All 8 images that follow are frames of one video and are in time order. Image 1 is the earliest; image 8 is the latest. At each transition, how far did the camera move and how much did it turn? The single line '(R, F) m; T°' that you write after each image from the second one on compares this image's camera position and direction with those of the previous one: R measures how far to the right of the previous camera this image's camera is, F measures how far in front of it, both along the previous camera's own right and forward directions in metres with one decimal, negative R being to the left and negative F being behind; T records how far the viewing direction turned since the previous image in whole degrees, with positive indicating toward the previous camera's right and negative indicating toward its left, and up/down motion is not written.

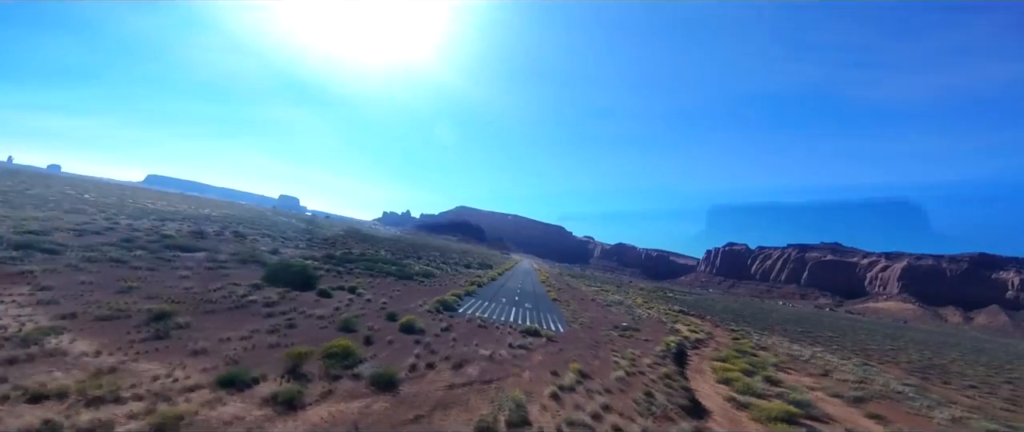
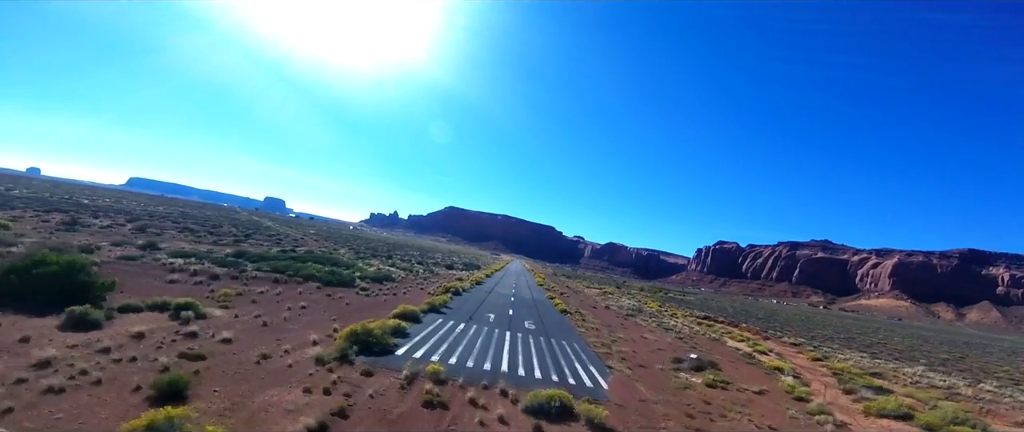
(0.0, +5.8) m; +1°
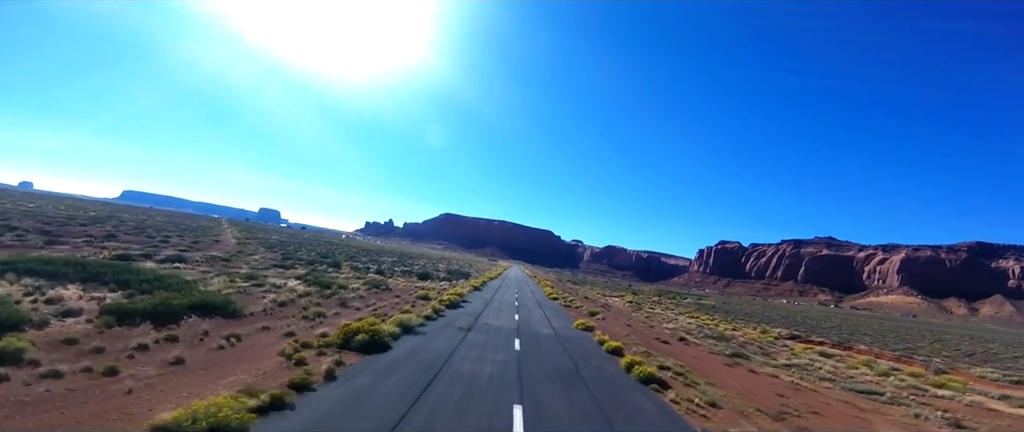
(-0.1, +8.0) m; 0°
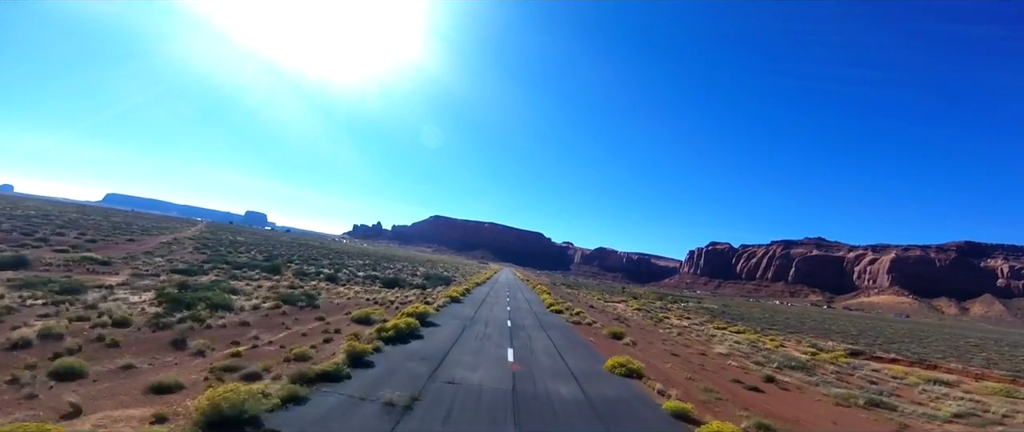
(0.0, +3.9) m; +1°
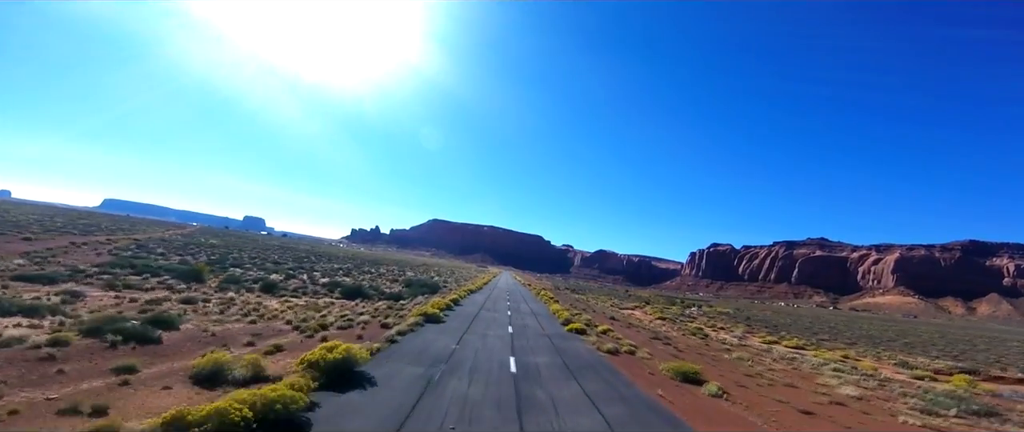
(-0.1, +3.6) m; 0°
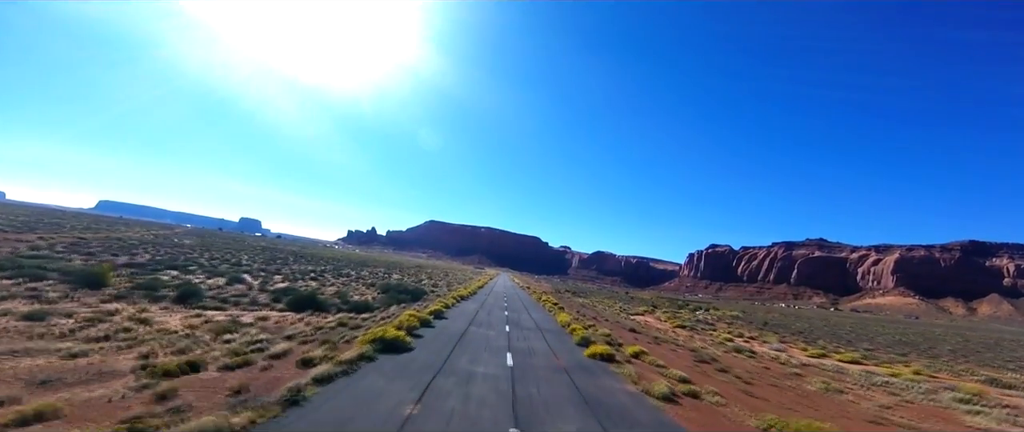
(0.0, +2.5) m; 0°
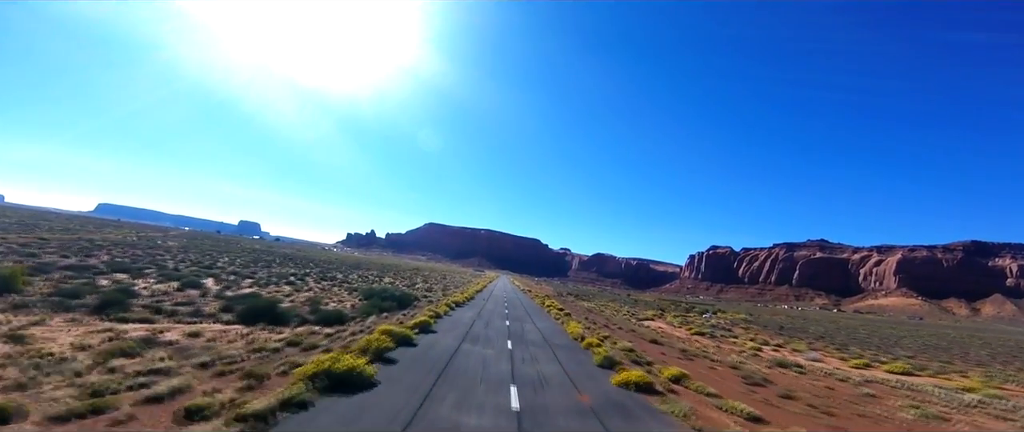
(0.0, +1.5) m; 0°
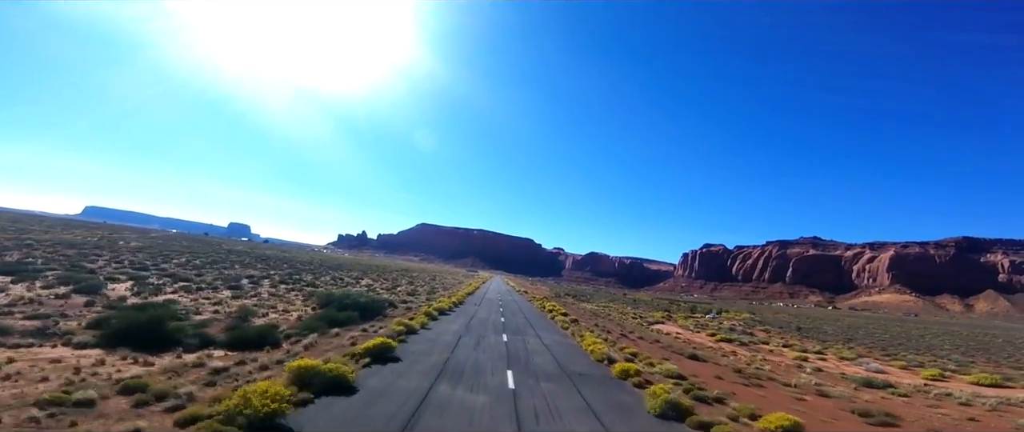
(-0.1, +2.1) m; +1°
